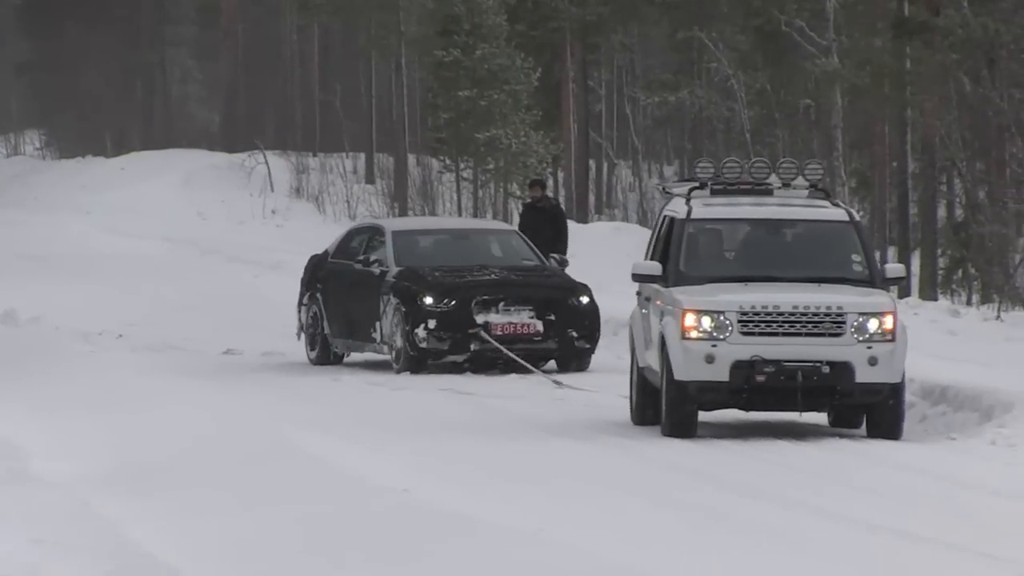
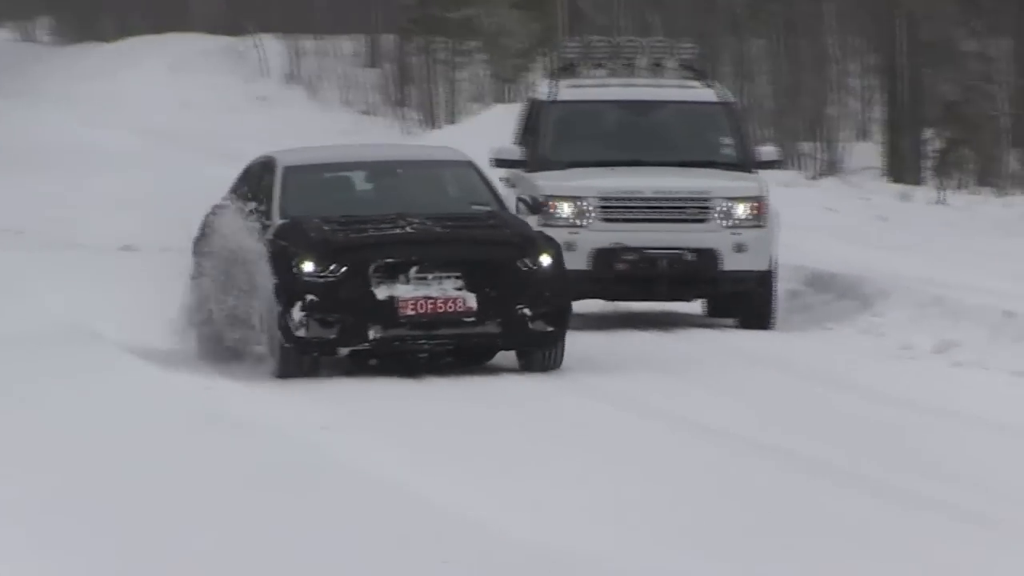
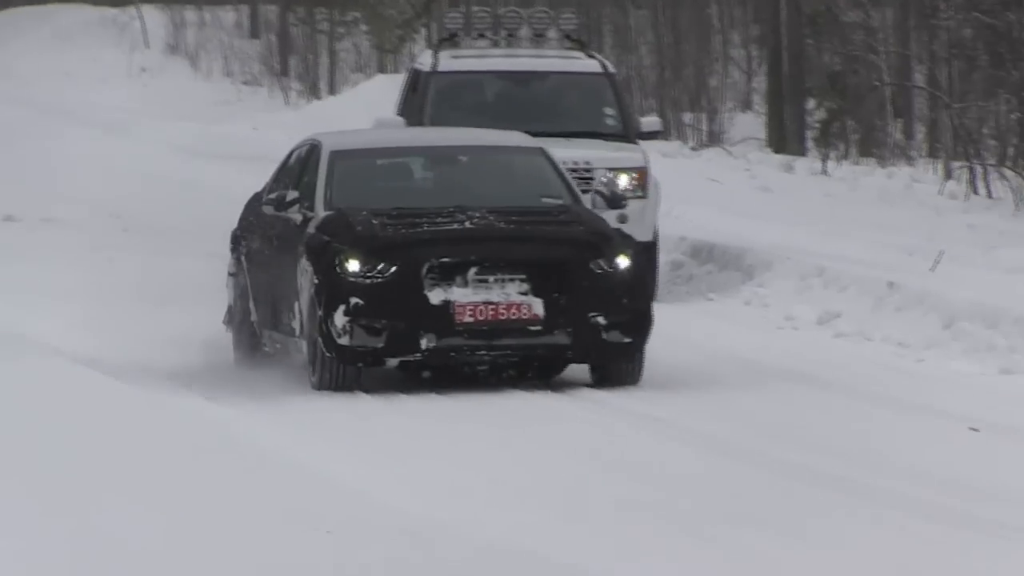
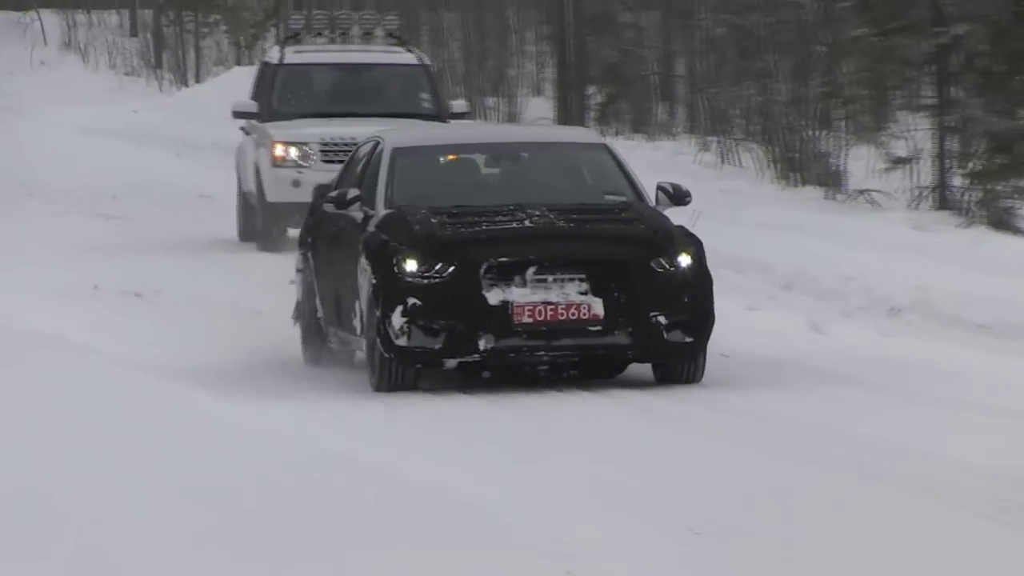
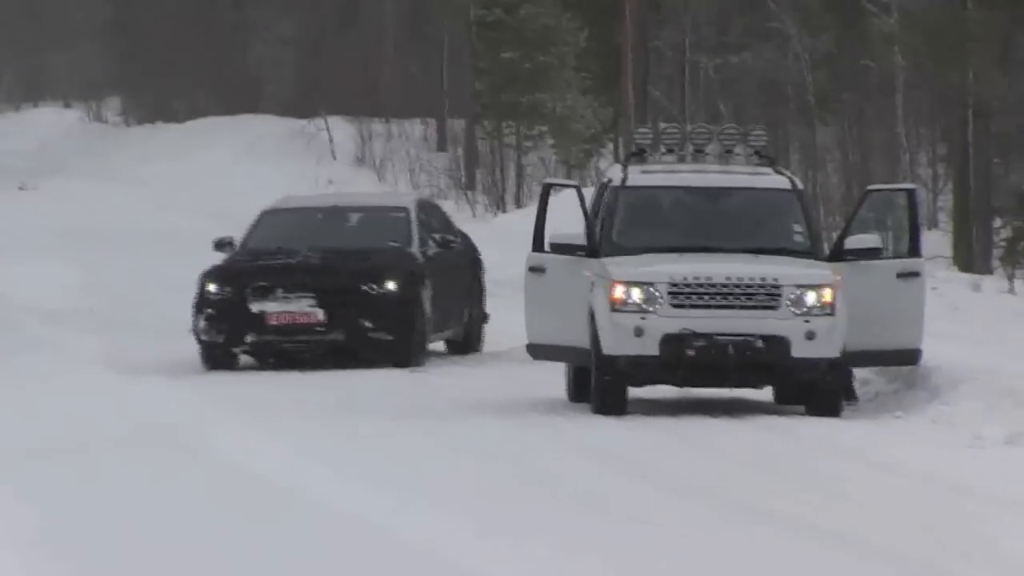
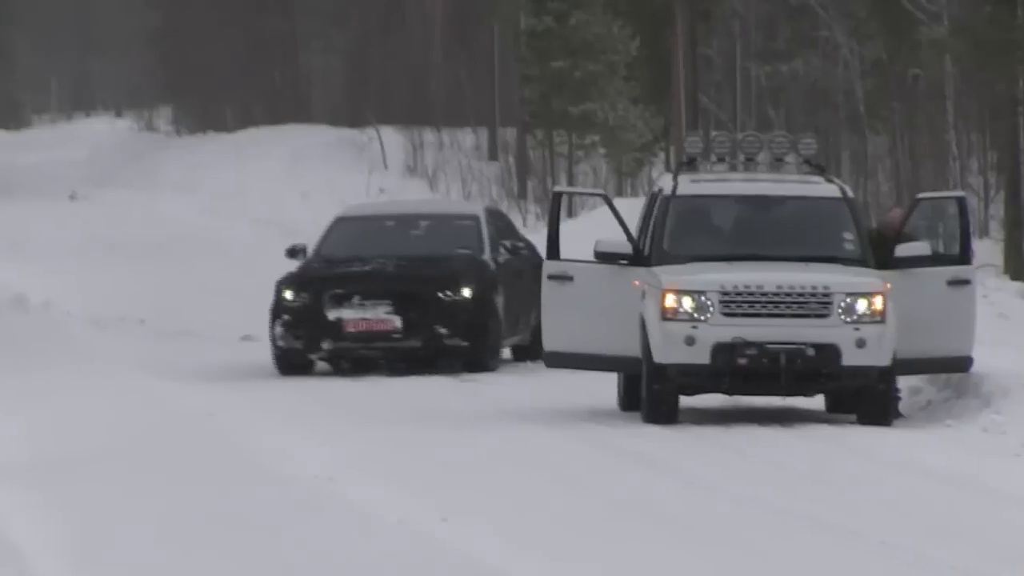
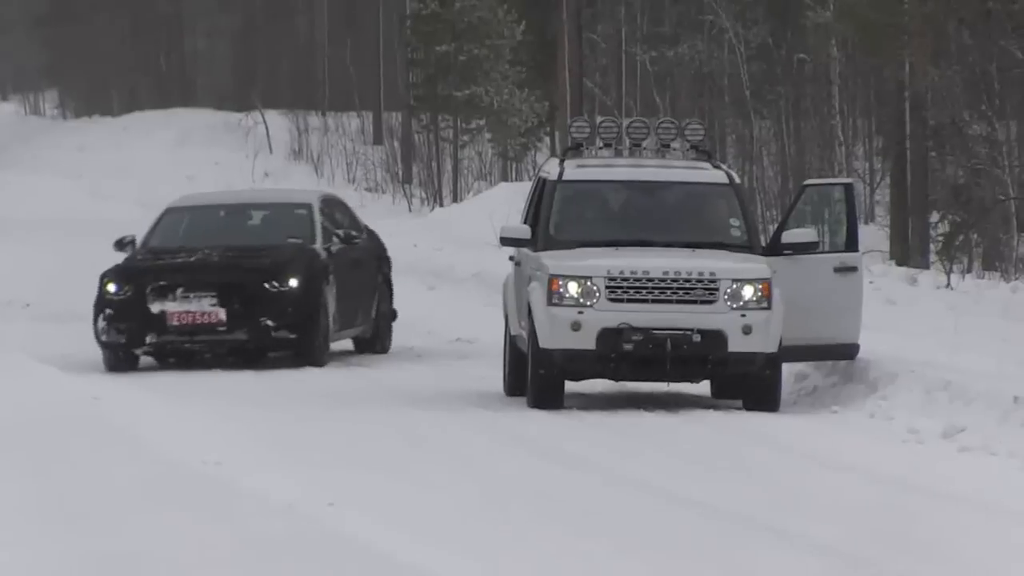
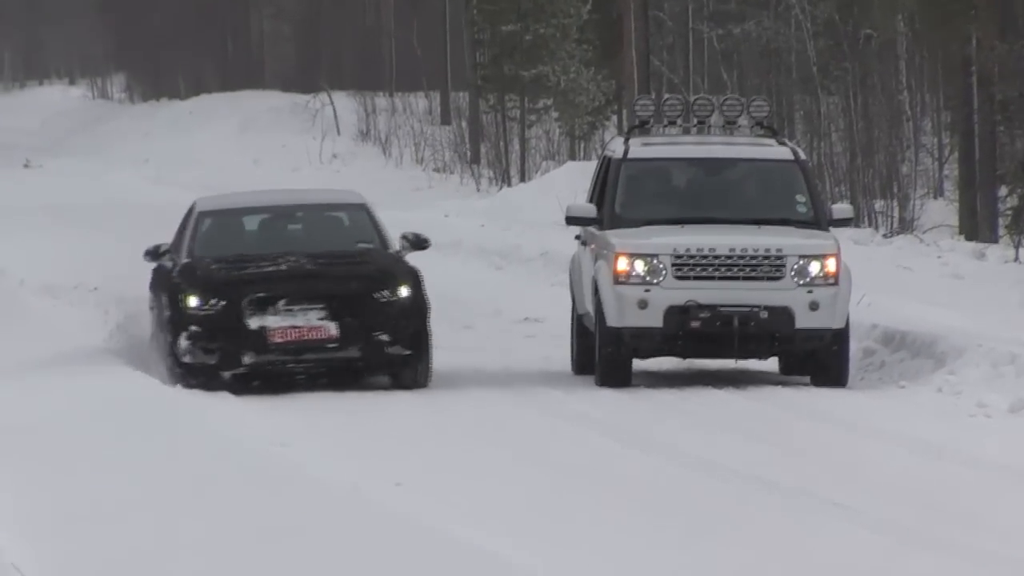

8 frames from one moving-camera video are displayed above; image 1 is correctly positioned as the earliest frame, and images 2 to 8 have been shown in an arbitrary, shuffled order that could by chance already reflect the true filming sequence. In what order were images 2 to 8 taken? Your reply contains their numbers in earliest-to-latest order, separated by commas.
6, 5, 7, 8, 2, 3, 4
